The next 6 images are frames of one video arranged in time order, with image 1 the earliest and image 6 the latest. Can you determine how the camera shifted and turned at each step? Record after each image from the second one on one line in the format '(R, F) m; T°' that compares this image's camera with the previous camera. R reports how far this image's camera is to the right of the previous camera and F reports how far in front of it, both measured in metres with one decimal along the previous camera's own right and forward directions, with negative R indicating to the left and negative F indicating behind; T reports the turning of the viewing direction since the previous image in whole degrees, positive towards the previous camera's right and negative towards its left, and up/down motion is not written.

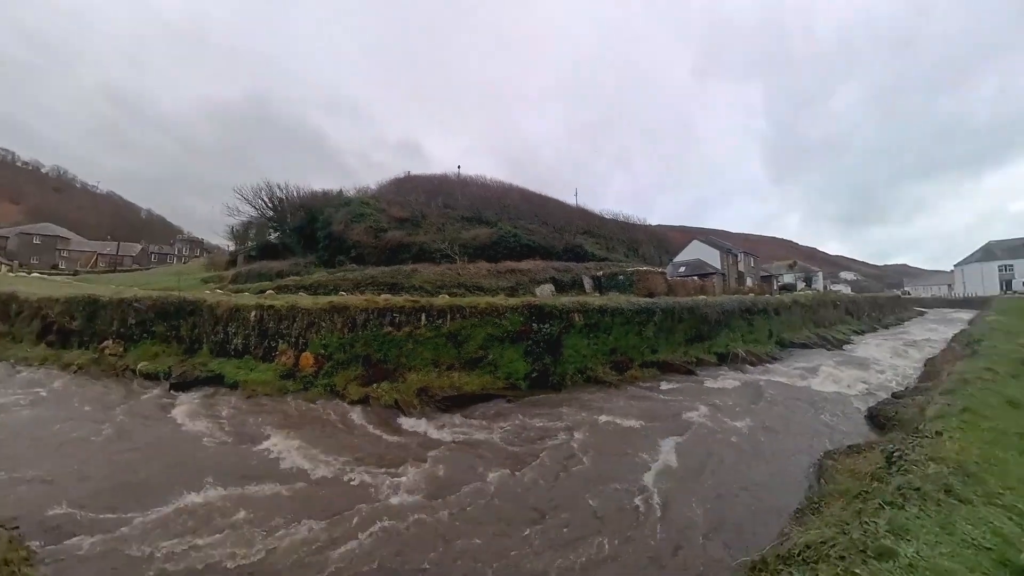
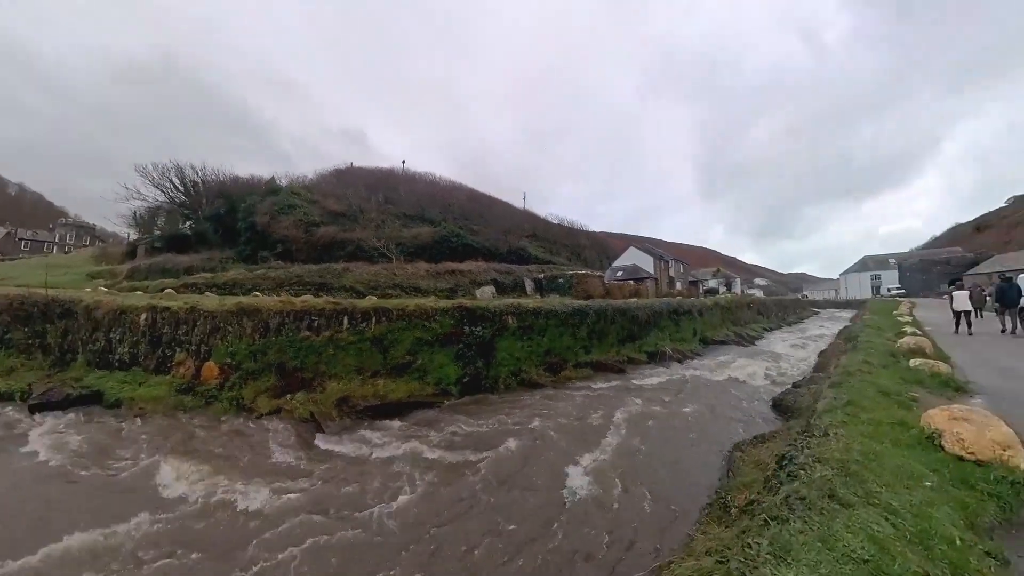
(+0.7, +0.5) m; +8°
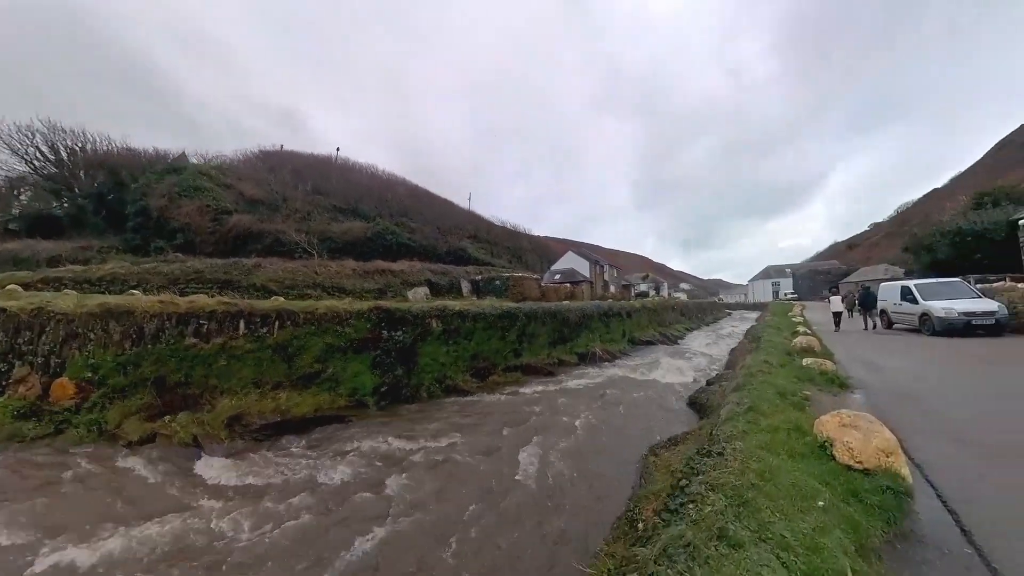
(+0.7, +0.6) m; +9°
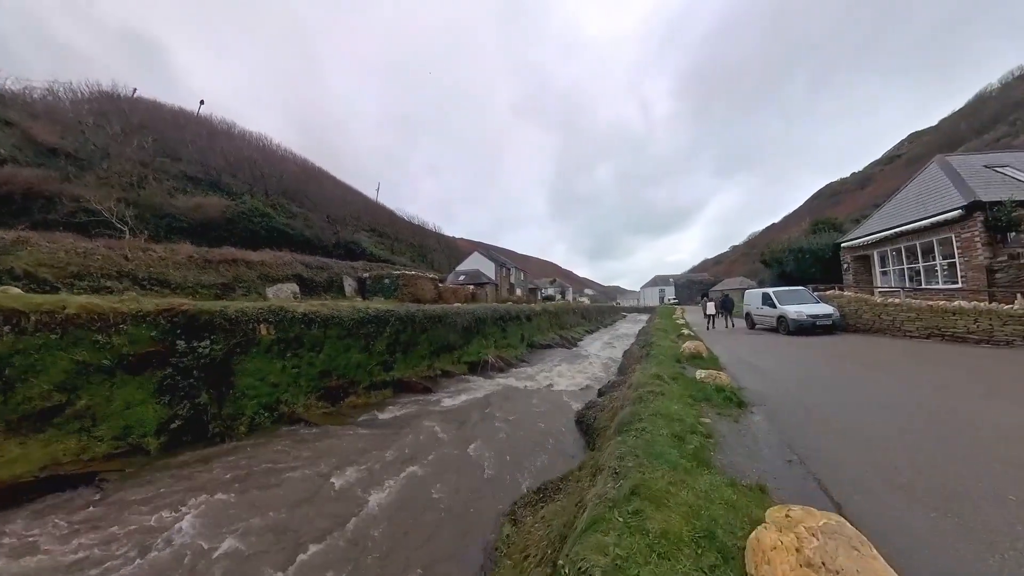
(+1.3, +1.8) m; +14°
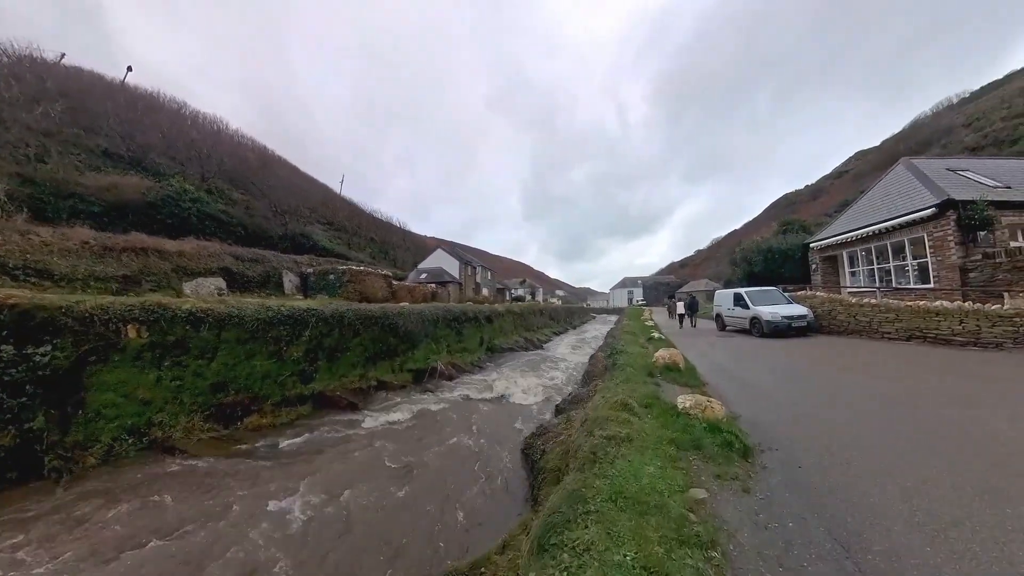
(+0.6, +1.4) m; +5°
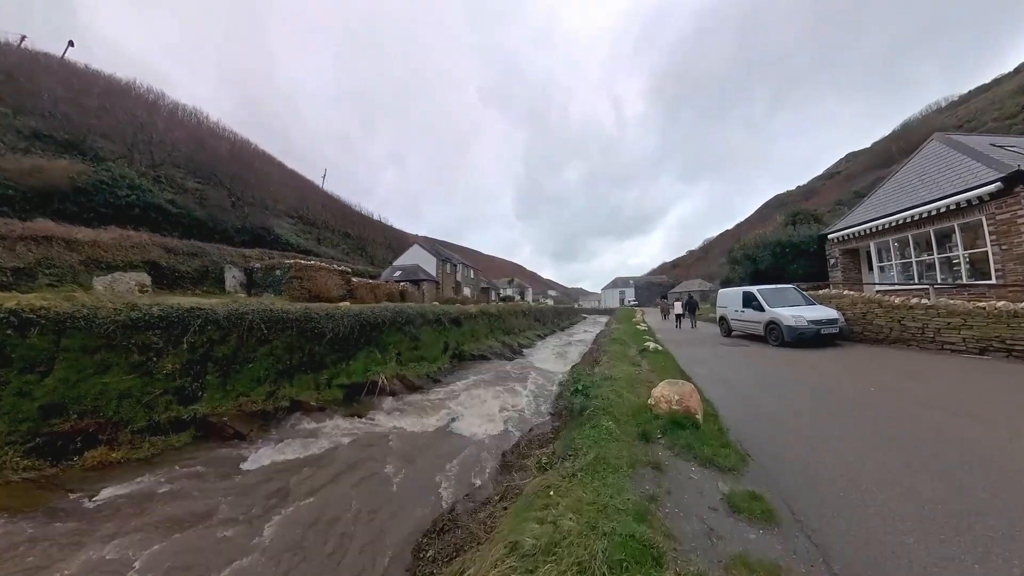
(+0.8, +2.1) m; +1°
